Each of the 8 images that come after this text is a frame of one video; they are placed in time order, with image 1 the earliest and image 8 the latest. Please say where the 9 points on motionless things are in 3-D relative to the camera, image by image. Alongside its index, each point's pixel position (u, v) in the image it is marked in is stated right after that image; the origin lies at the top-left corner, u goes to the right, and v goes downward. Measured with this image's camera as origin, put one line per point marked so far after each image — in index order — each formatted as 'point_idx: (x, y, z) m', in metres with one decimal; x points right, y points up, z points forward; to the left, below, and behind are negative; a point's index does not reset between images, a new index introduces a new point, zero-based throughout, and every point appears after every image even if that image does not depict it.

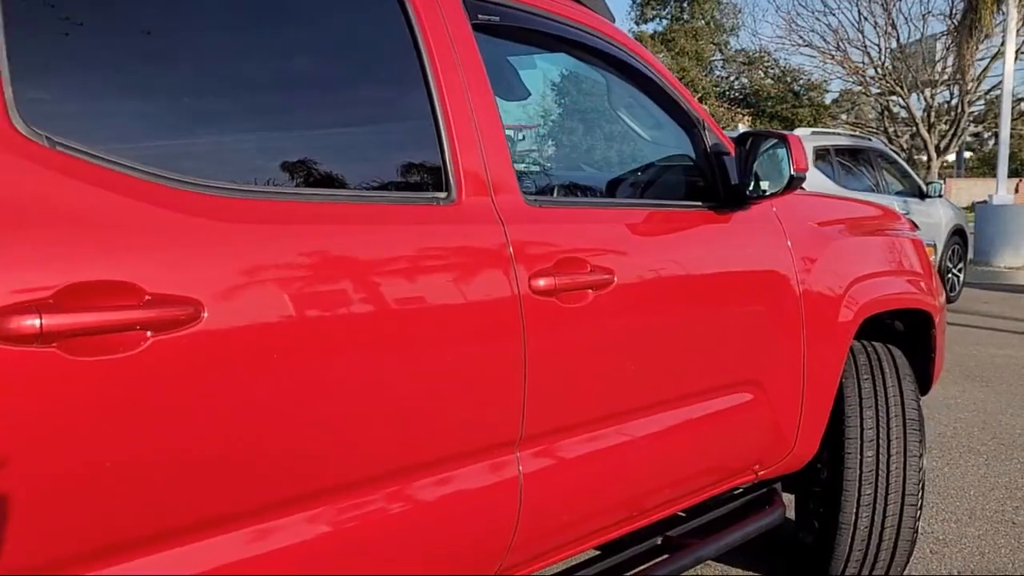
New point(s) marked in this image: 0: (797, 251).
0: (+0.9, +0.1, +2.7) m
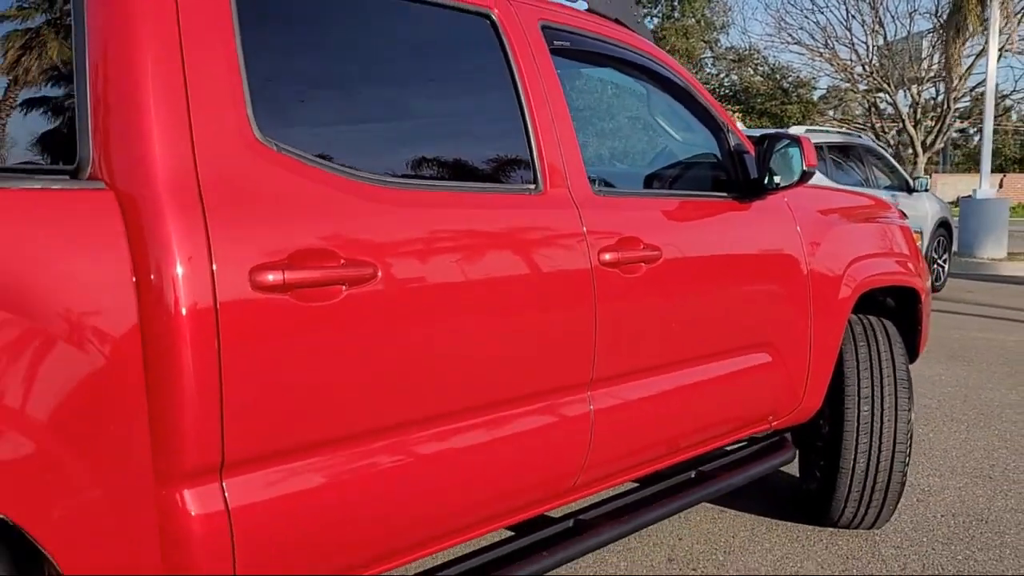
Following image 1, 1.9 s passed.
0: (+1.1, +0.2, +3.2) m
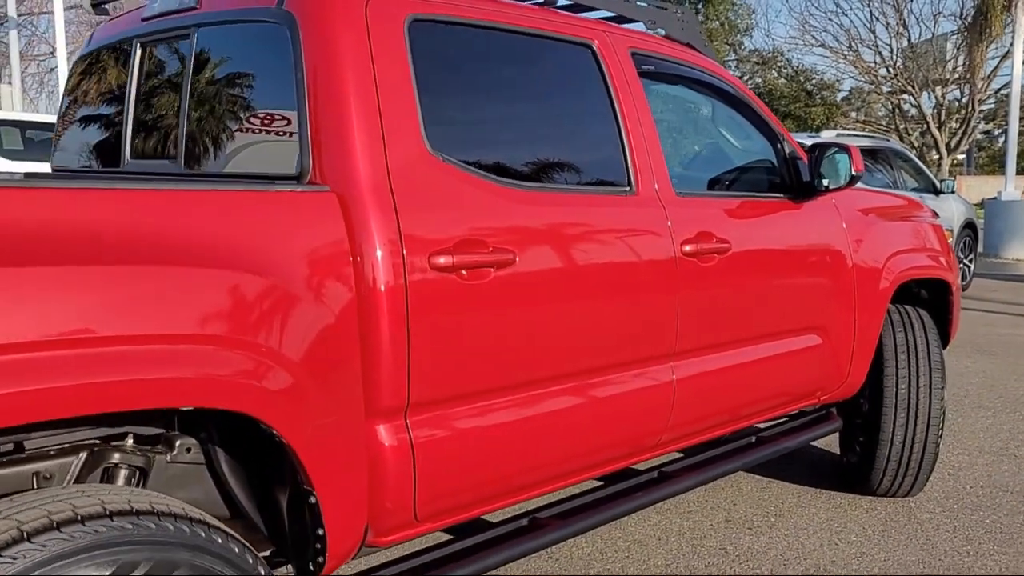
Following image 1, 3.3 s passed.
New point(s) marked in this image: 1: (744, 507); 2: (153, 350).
0: (+1.5, +0.2, +3.6) m
1: (+1.1, -1.0, +3.9) m
2: (-0.7, -0.1, +1.7) m
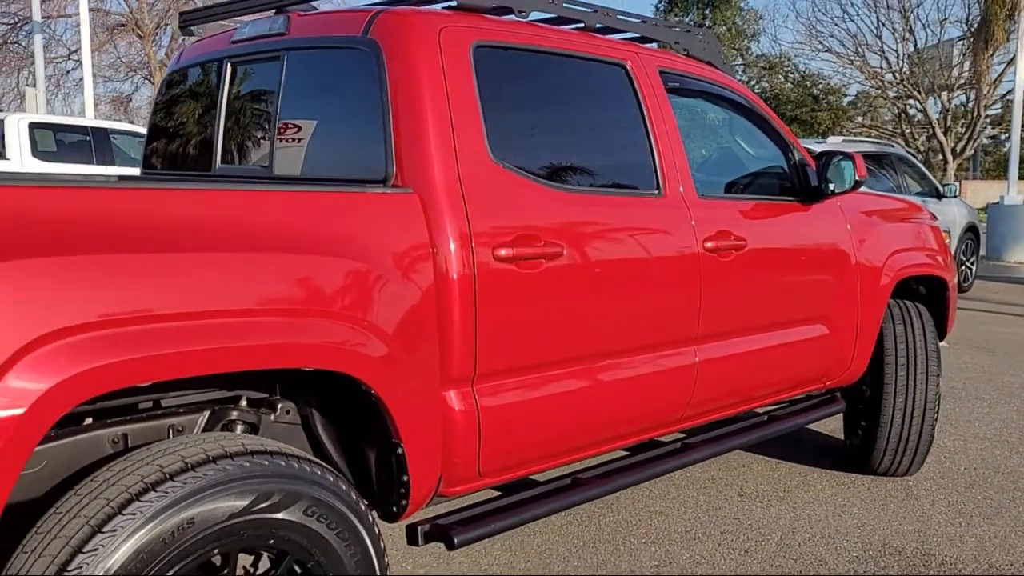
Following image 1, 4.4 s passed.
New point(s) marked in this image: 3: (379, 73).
0: (+1.6, +0.3, +4.0) m
1: (+1.2, -1.0, +4.3) m
2: (-0.6, -0.1, +2.0) m
3: (-0.4, +0.6, +2.5) m
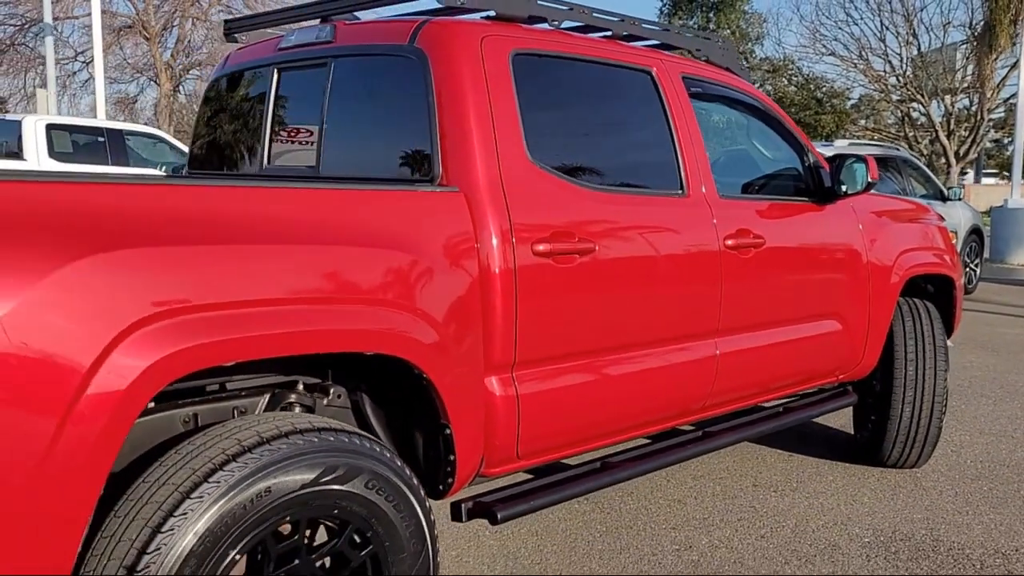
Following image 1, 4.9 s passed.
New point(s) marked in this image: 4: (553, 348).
0: (+1.7, +0.3, +4.1) m
1: (+1.4, -1.0, +4.4) m
2: (-0.4, -0.1, +2.2) m
3: (-0.3, +0.7, +2.7) m
4: (+0.1, -0.2, +2.7) m
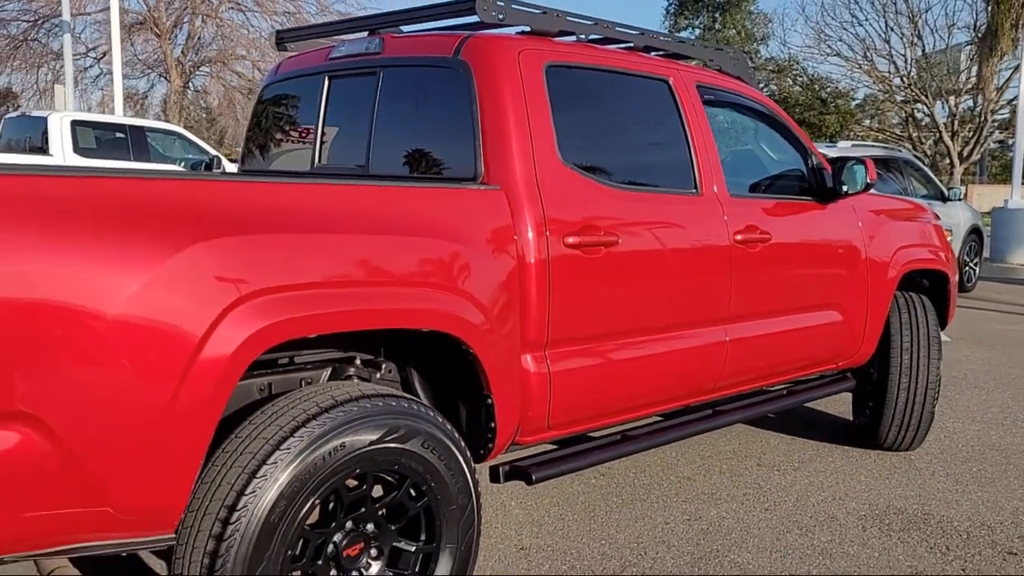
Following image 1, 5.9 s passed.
0: (+1.9, +0.3, +4.4) m
1: (+1.5, -0.9, +4.7) m
2: (-0.3, 0.0, +2.5) m
3: (-0.2, +0.7, +3.0) m
4: (+0.2, -0.2, +3.0) m
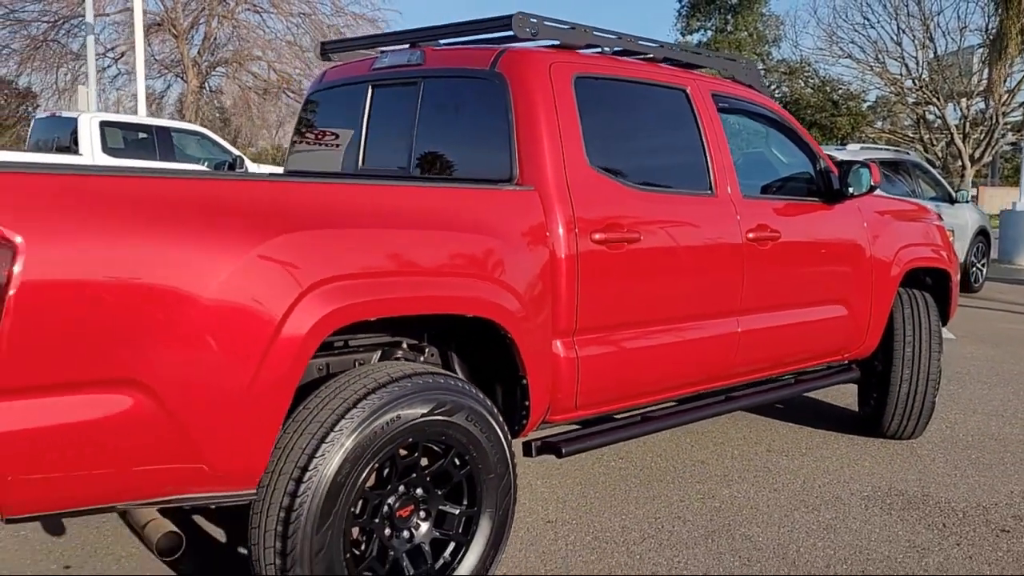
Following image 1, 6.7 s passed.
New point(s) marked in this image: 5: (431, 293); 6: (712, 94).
0: (+2.0, +0.3, +4.7) m
1: (+1.6, -0.9, +5.0) m
2: (-0.2, 0.0, +2.8) m
3: (0.0, +0.7, +3.3) m
4: (+0.4, -0.1, +3.3) m
5: (-0.3, 0.0, +2.7) m
6: (+1.0, +0.9, +4.1) m
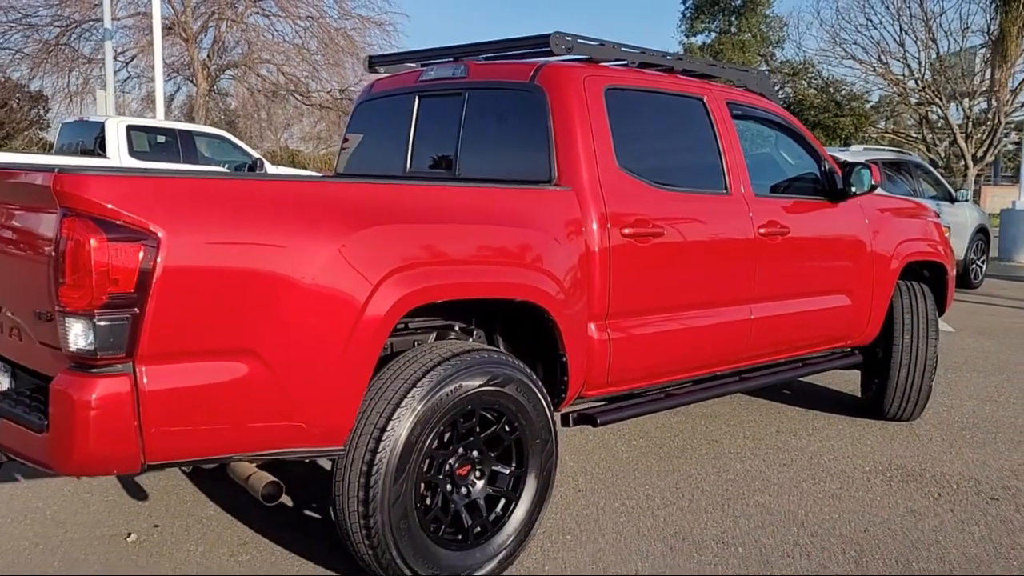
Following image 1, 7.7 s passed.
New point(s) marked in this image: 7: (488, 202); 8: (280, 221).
0: (+2.2, +0.4, +5.1) m
1: (+1.8, -0.9, +5.4) m
2: (-0.1, +0.1, +3.2) m
3: (+0.1, +0.8, +3.7) m
4: (+0.5, -0.1, +3.7) m
5: (-0.1, 0.0, +3.1) m
6: (+1.1, +1.0, +4.4) m
7: (-0.1, +0.3, +3.2) m
8: (-0.7, +0.2, +2.6) m
